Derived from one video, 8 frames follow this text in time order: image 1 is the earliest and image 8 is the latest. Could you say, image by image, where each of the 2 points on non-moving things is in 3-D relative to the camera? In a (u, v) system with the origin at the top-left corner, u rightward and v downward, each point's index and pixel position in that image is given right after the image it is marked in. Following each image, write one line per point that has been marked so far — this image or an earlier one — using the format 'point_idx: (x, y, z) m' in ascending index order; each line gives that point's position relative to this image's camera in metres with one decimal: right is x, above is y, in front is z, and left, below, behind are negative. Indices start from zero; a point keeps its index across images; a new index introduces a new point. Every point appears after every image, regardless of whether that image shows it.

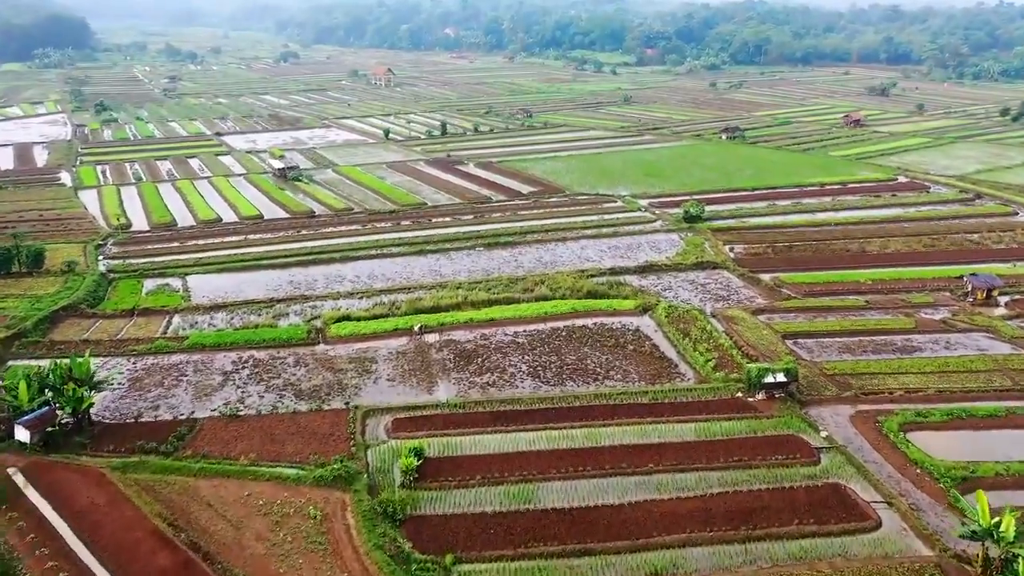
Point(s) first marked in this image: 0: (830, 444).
0: (+6.5, -3.2, +14.6) m
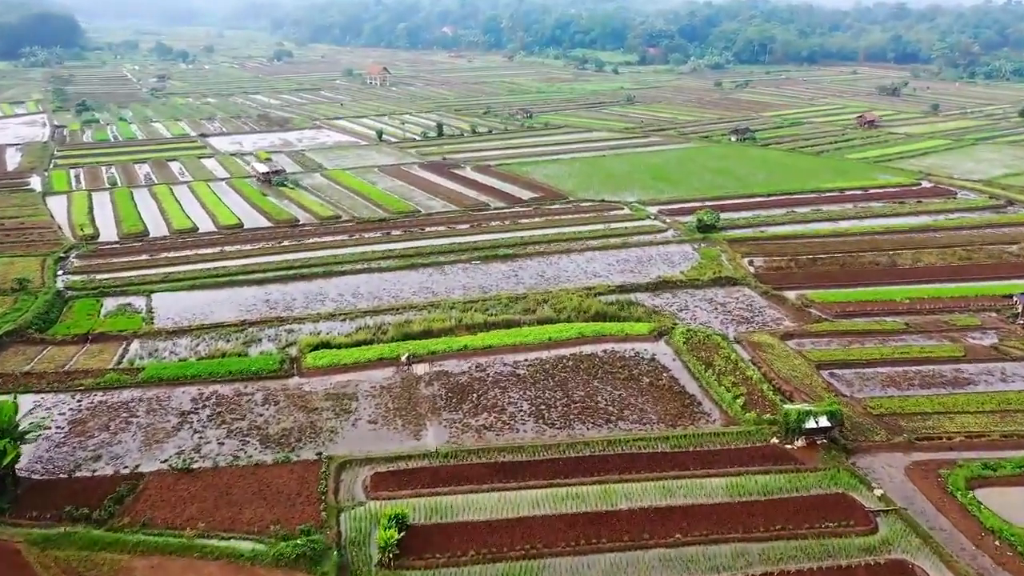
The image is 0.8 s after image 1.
0: (+6.5, -3.8, +12.4) m
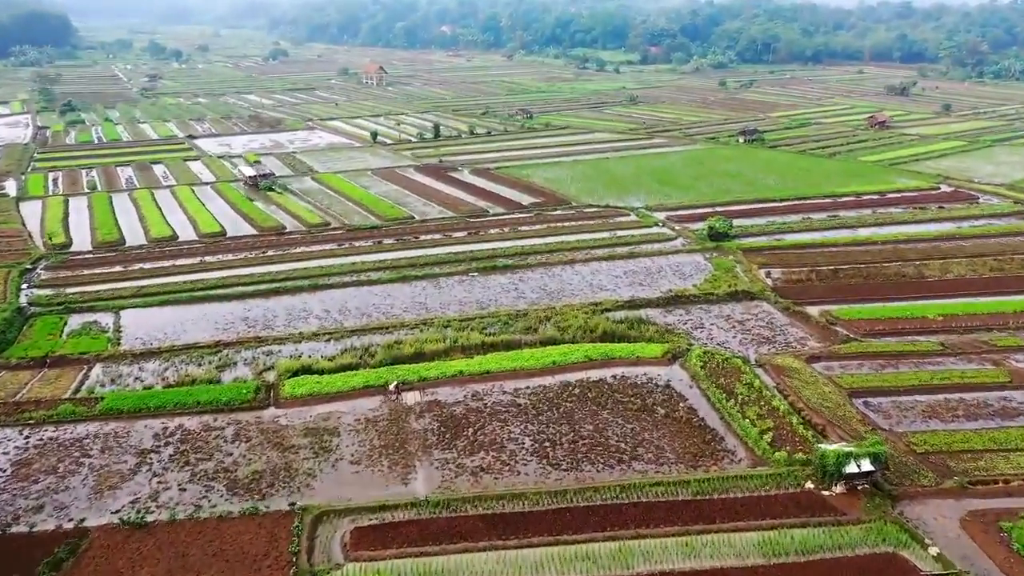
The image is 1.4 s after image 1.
0: (+6.5, -4.2, +10.7) m
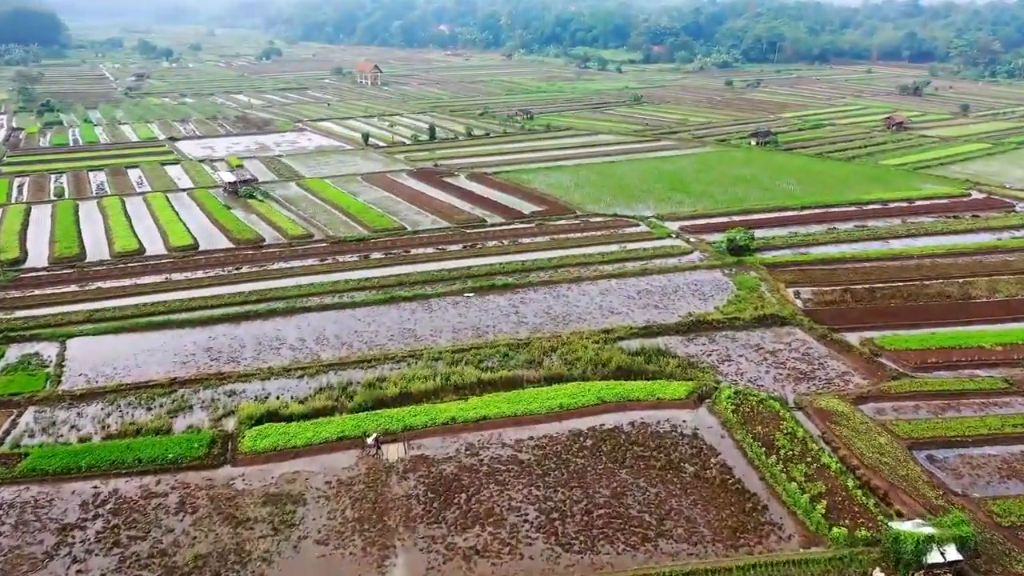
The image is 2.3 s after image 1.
0: (+6.5, -4.8, +8.4) m
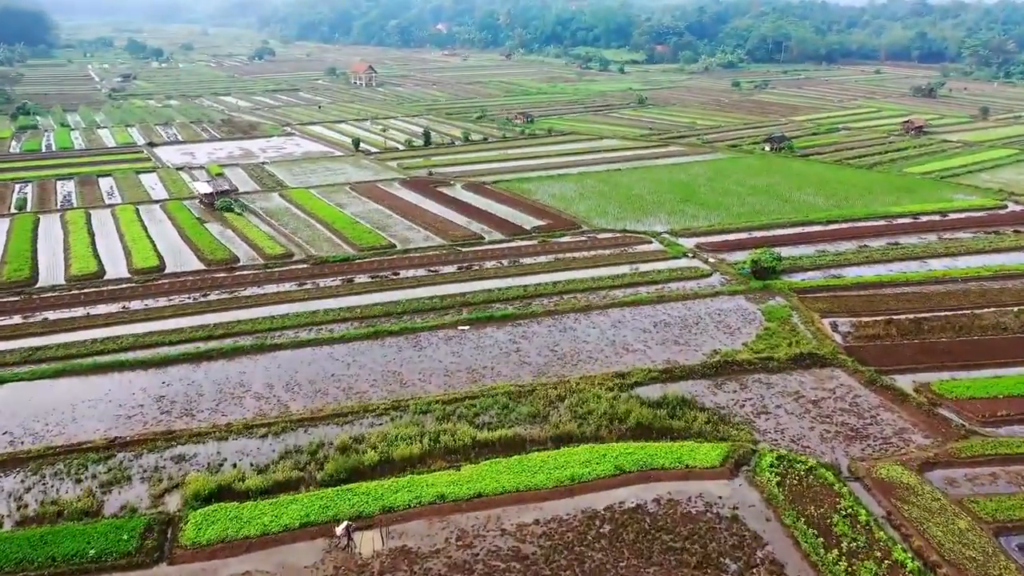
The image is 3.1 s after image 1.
0: (+6.5, -5.6, +6.0) m
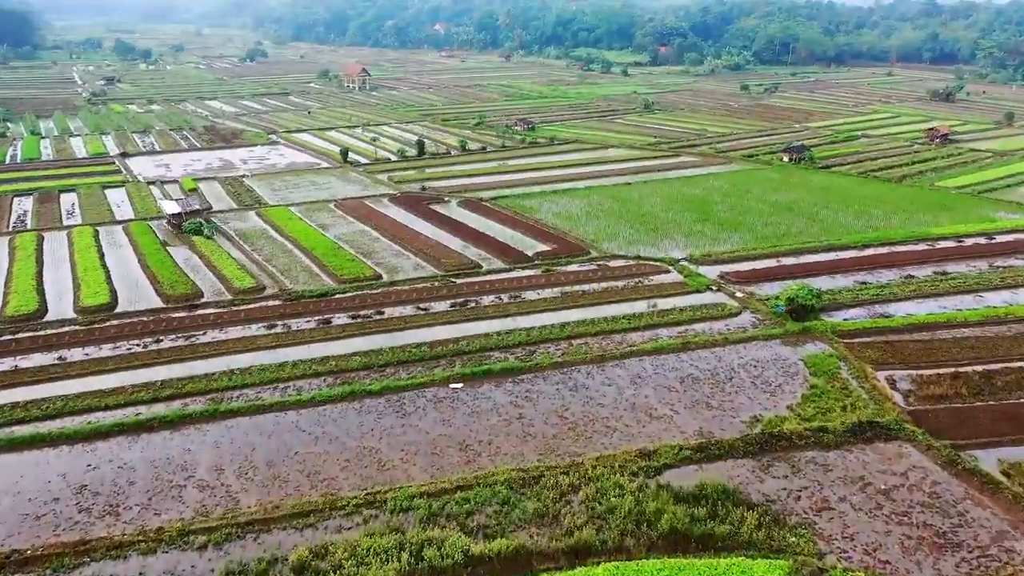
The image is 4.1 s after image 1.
0: (+6.6, -6.7, +3.3) m
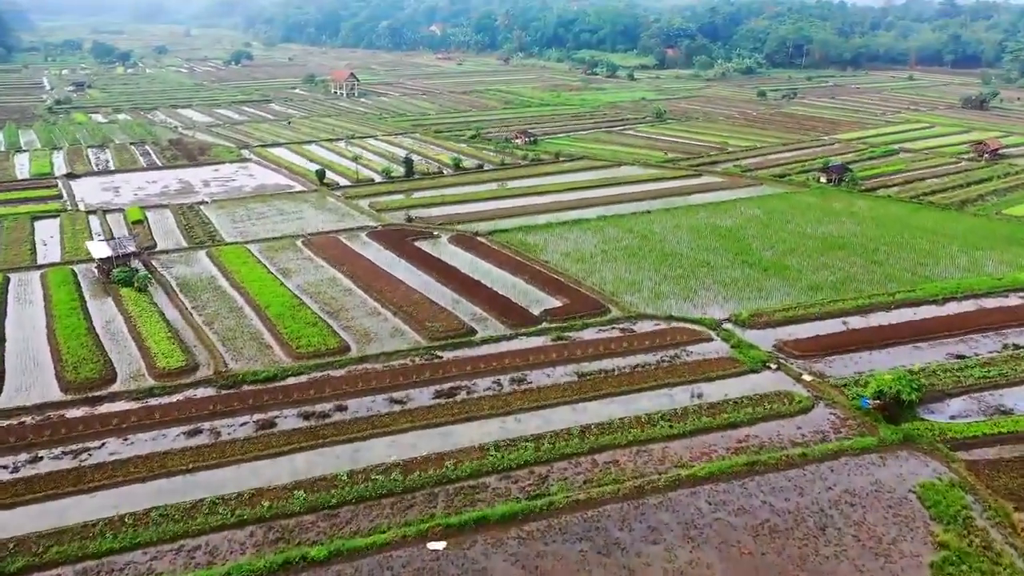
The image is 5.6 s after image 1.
0: (+6.7, -8.5, -1.1) m
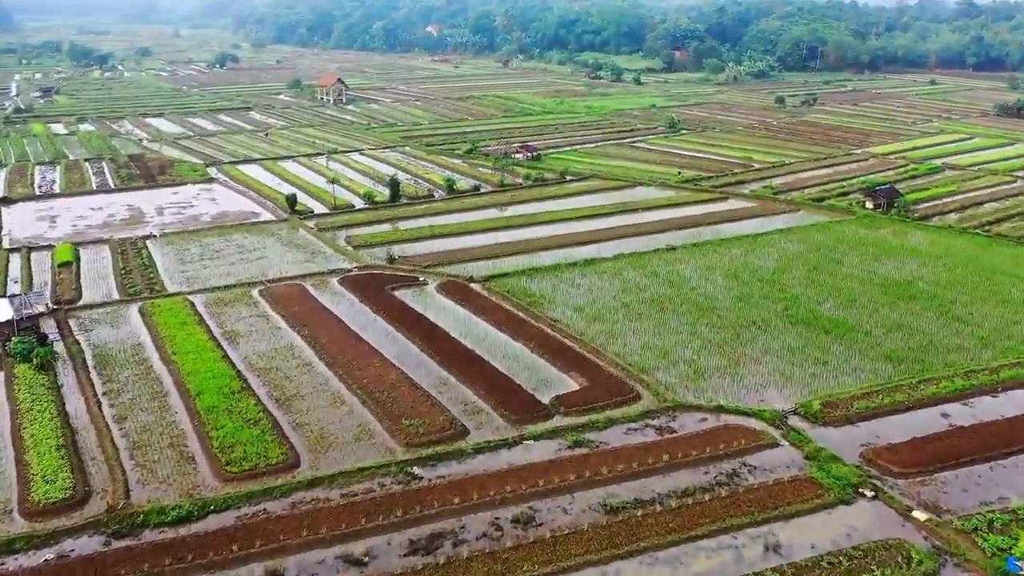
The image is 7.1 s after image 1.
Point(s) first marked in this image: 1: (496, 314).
0: (+6.8, -10.1, -5.4) m
1: (-0.4, -0.6, +18.6) m
